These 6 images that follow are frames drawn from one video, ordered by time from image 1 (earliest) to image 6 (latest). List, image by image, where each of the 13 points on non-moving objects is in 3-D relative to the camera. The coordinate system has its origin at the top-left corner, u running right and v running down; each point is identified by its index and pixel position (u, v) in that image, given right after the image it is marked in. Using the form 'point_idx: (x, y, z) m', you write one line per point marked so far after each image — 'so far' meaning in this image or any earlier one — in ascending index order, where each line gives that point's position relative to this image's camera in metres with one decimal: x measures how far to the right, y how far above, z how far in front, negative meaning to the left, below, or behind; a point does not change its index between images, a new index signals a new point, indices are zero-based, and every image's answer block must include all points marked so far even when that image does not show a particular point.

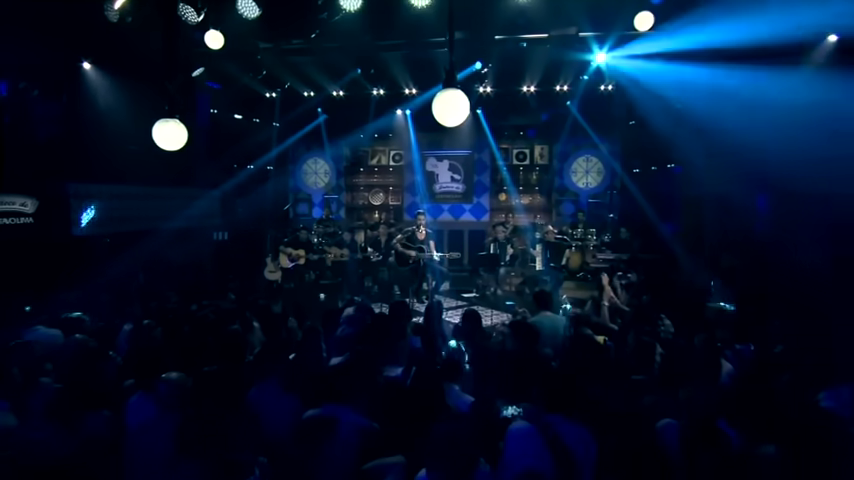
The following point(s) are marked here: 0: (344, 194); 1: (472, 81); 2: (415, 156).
0: (-1.7, +1.0, +11.6) m
1: (+0.7, +2.7, +9.3) m
2: (-0.3, +1.8, +11.6) m
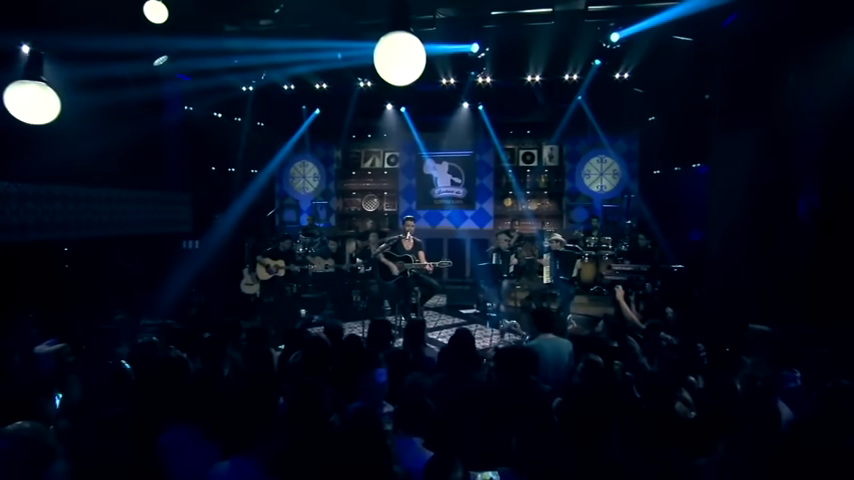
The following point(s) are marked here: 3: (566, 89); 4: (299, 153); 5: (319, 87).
0: (-1.8, +0.8, +10.7) m
1: (+0.6, +2.6, +8.3) m
2: (-0.3, +1.6, +10.6) m
3: (+2.3, +2.5, +9.3) m
4: (-2.5, +1.7, +10.7) m
5: (-1.7, +2.5, +8.8) m
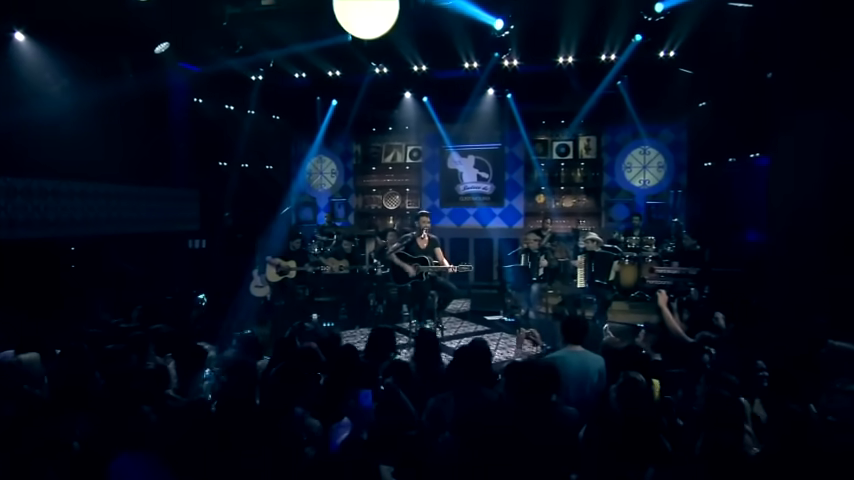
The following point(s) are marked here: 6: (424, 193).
0: (-1.3, +0.8, +10.0) m
1: (+0.9, +2.6, +7.5) m
2: (+0.1, +1.6, +9.9) m
3: (+2.7, +2.5, +8.4) m
4: (-2.1, +1.7, +10.1) m
5: (-1.4, +2.5, +8.2) m
6: (-0.1, +0.8, +10.0) m
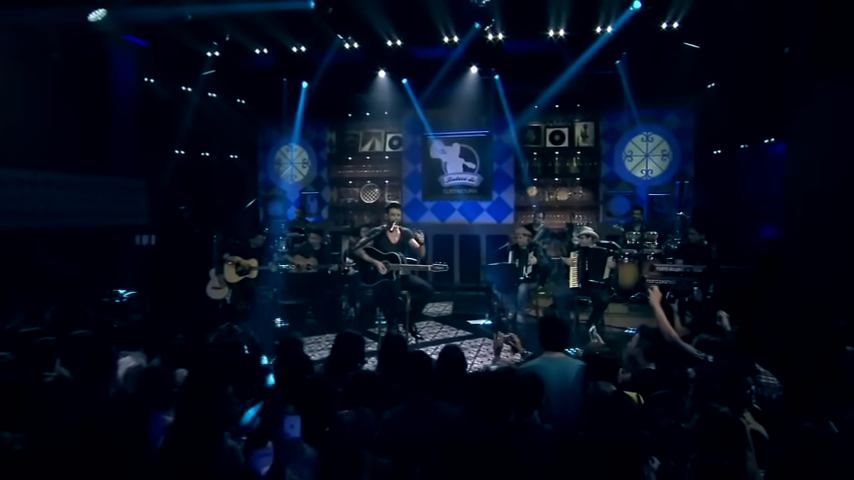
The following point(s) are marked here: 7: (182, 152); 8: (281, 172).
0: (-1.6, +0.8, +9.2) m
1: (+0.5, +2.6, +6.7) m
2: (-0.2, +1.6, +9.1) m
3: (+2.3, +2.6, +7.5) m
4: (-2.4, +1.8, +9.3) m
5: (-1.7, +2.5, +7.4) m
6: (-0.4, +0.9, +9.2) m
7: (-3.5, +1.2, +7.8) m
8: (-2.4, +1.1, +9.4) m
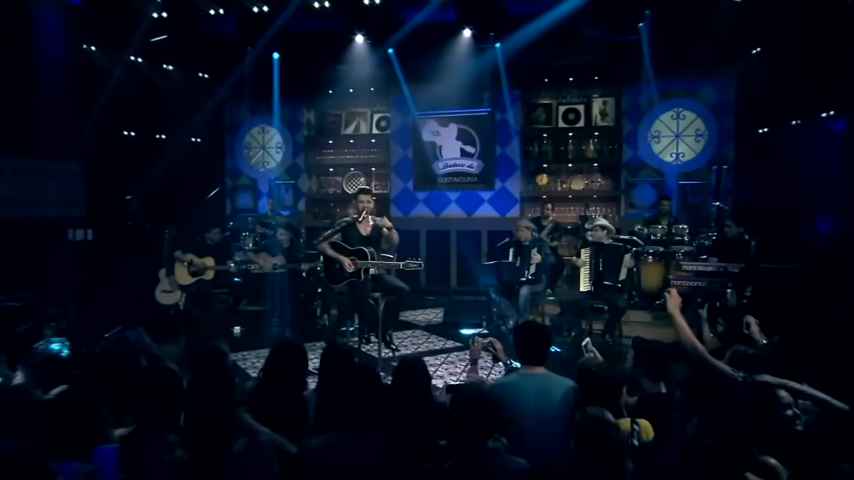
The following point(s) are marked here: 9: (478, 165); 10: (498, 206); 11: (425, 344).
0: (-1.7, +0.9, +8.1) m
1: (+0.3, +2.7, +5.5) m
2: (-0.3, +1.7, +7.9) m
3: (+2.2, +2.7, +6.2) m
4: (-2.5, +1.8, +8.2) m
5: (-1.9, +2.6, +6.2) m
6: (-0.5, +0.9, +8.0) m
7: (-3.6, +1.3, +6.8) m
8: (-2.5, +1.2, +8.3) m
9: (+0.7, +1.0, +7.7) m
10: (+1.0, +0.5, +7.7) m
11: (0.0, -1.1, +5.7) m
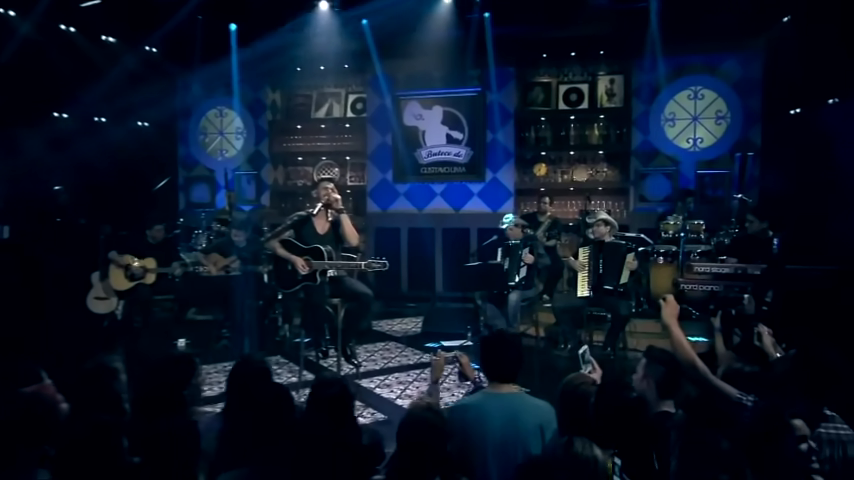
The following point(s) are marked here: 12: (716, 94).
0: (-2.0, +0.9, +7.2) m
1: (+0.1, +2.7, +4.5) m
2: (-0.5, +1.7, +7.0) m
3: (+2.0, +2.7, +5.3) m
4: (-2.7, +1.8, +7.3) m
5: (-2.1, +2.6, +5.3) m
6: (-0.7, +1.0, +7.1) m
7: (-3.8, +1.3, +5.9) m
8: (-2.7, +1.2, +7.4) m
9: (+0.5, +1.1, +6.8) m
10: (+0.8, +0.5, +6.8) m
11: (-0.2, -1.1, +4.8) m
12: (+3.3, +1.6, +6.4) m
